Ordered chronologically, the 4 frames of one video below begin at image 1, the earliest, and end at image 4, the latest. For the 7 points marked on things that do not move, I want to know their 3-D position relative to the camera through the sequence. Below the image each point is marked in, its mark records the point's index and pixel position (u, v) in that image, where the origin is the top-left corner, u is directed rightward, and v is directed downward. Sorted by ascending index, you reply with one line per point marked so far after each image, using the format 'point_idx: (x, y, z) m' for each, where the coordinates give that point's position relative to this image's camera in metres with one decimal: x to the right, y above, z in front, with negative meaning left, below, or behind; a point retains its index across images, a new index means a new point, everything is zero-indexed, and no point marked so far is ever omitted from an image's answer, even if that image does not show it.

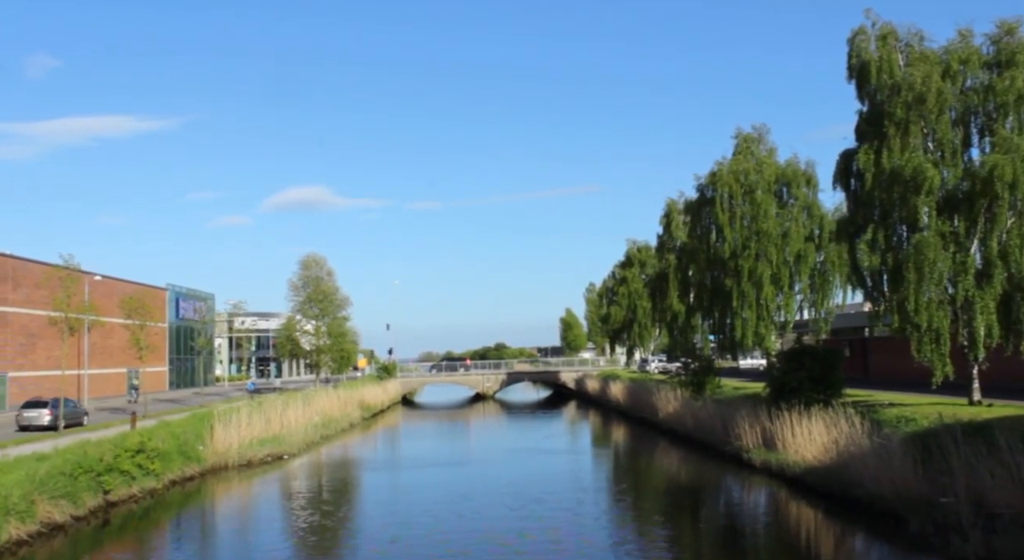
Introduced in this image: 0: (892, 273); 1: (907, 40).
0: (+7.7, +0.1, +18.2) m
1: (+8.6, +5.2, +19.5) m
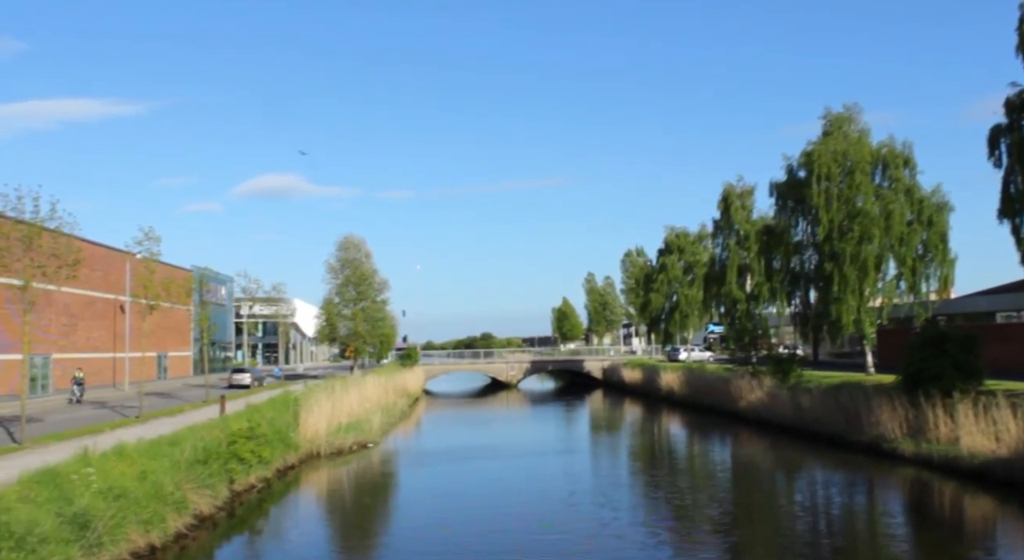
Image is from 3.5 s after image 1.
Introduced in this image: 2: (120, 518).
0: (+10.7, +0.5, +17.0) m
1: (+11.7, +5.6, +18.3) m
2: (-5.0, -3.0, +11.4) m
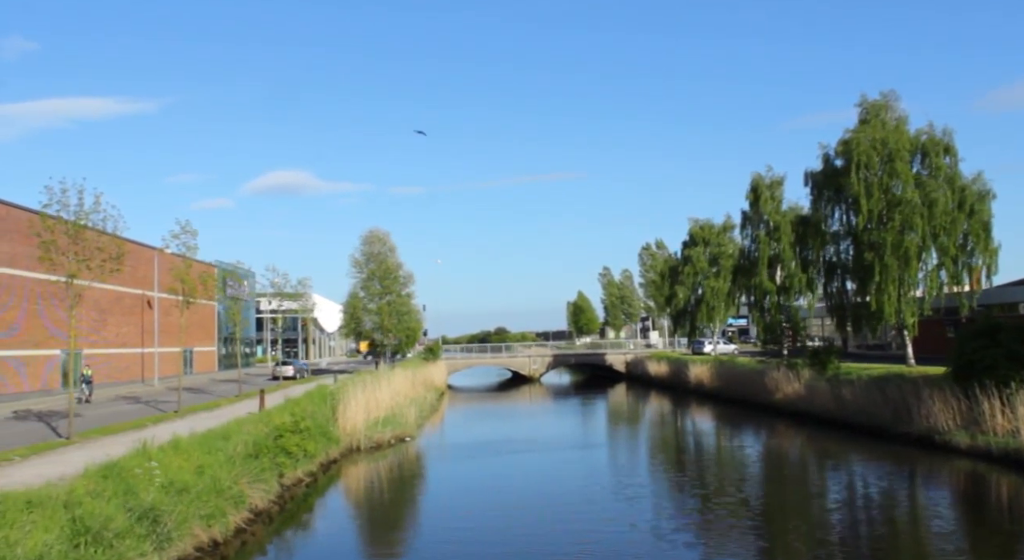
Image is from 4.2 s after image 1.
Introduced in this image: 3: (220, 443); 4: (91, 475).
0: (+11.7, +0.8, +16.6) m
1: (+12.6, +5.9, +17.9) m
2: (-4.1, -2.9, +11.2) m
3: (-4.7, -2.6, +14.4) m
4: (-4.9, -2.3, +10.5) m
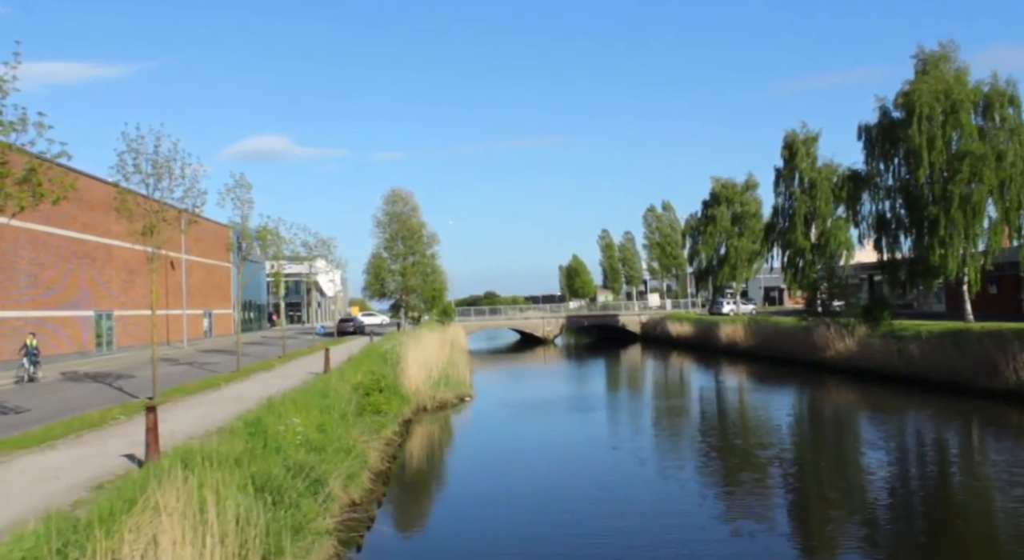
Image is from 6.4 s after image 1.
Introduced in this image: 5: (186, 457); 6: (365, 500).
0: (+13.5, +1.7, +16.0) m
1: (+14.4, +6.9, +17.1) m
2: (-2.1, -2.3, +10.5) m
3: (-2.8, -1.8, +13.7) m
4: (-3.0, -1.7, +9.8) m
5: (-2.9, -1.5, +7.8) m
6: (-2.0, -2.9, +11.8) m
